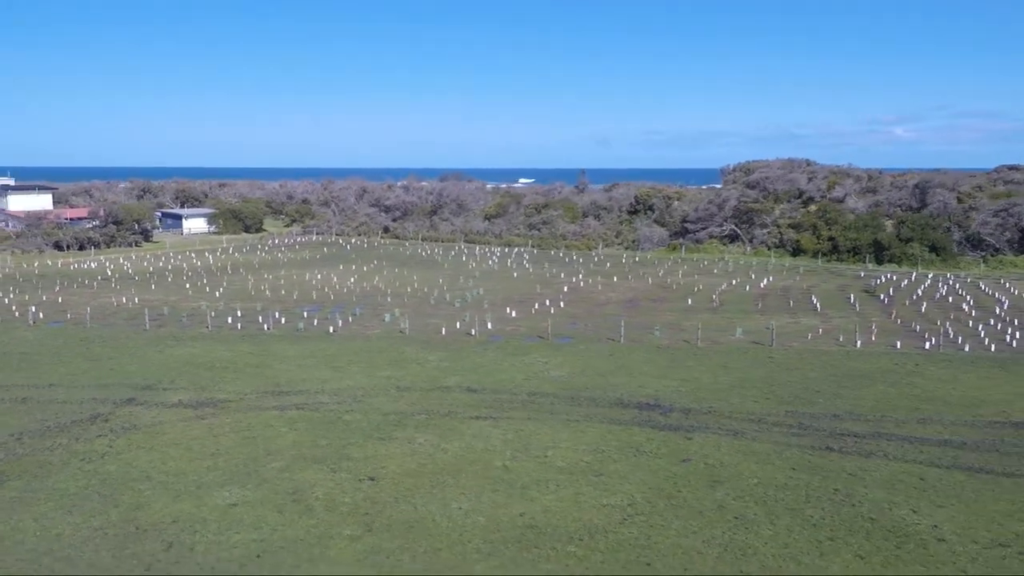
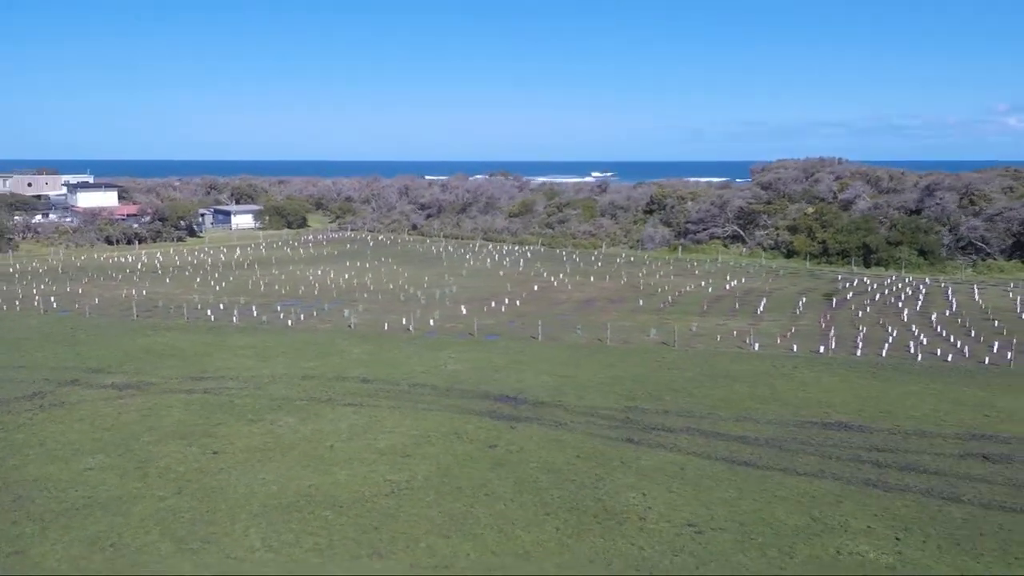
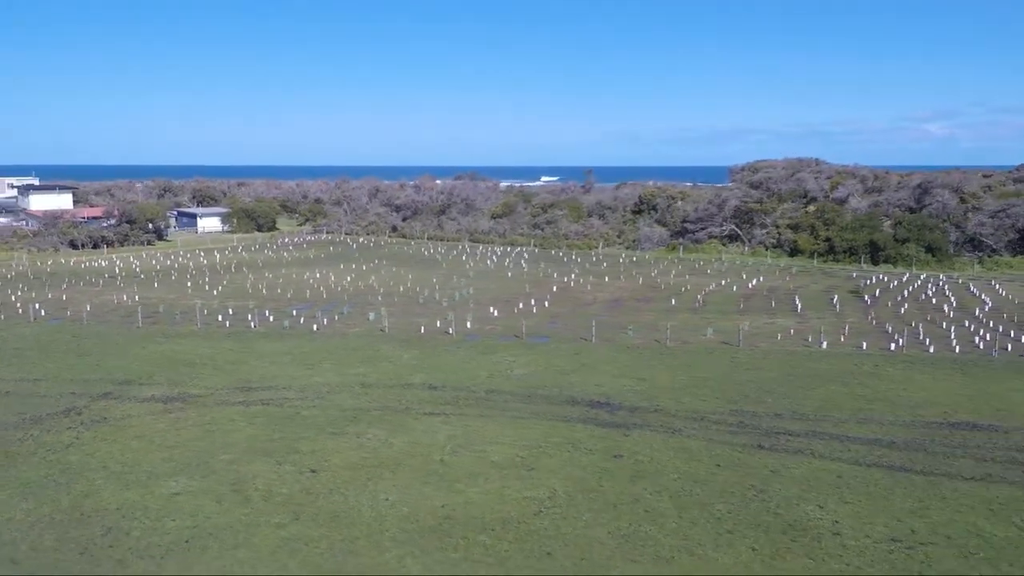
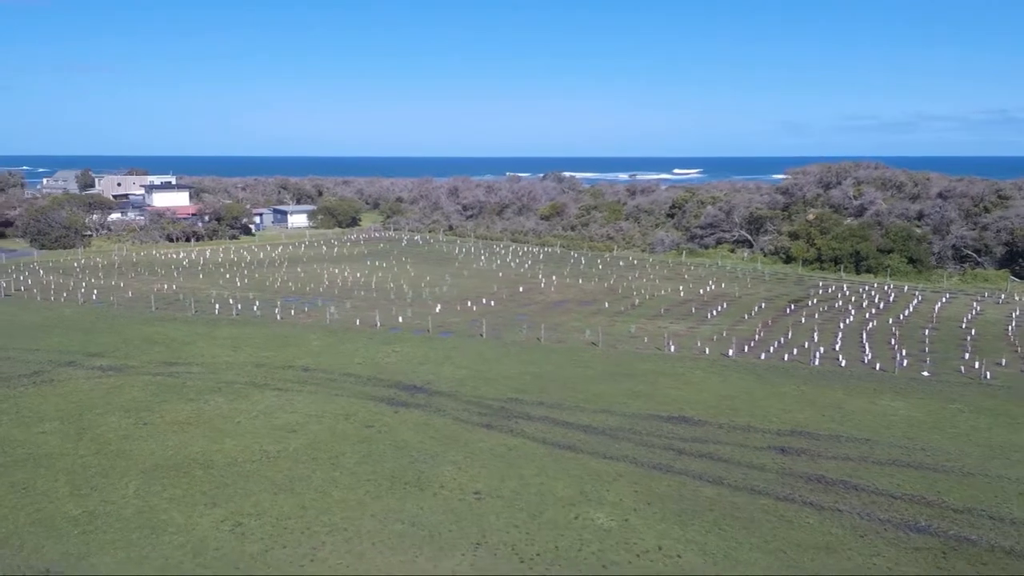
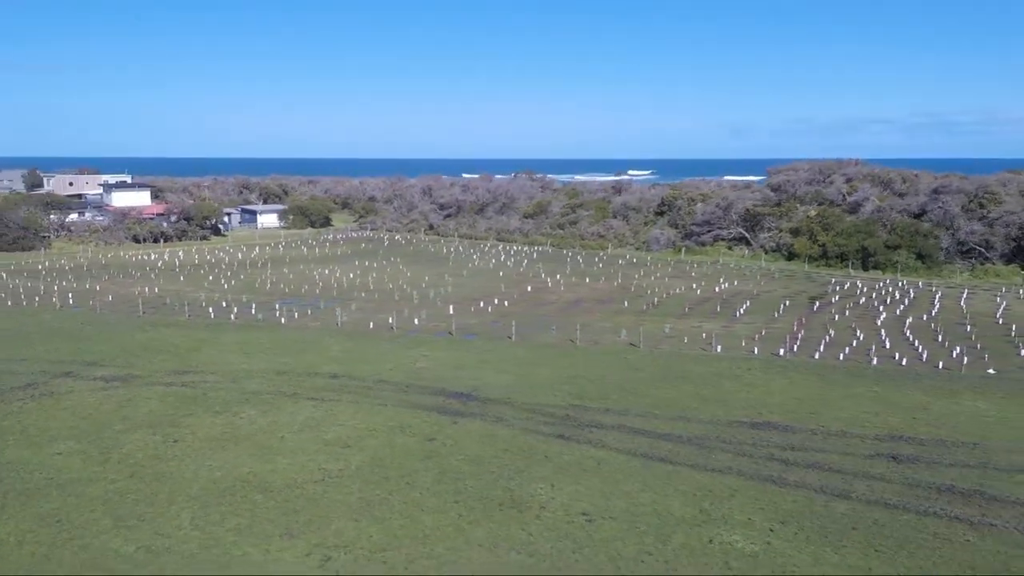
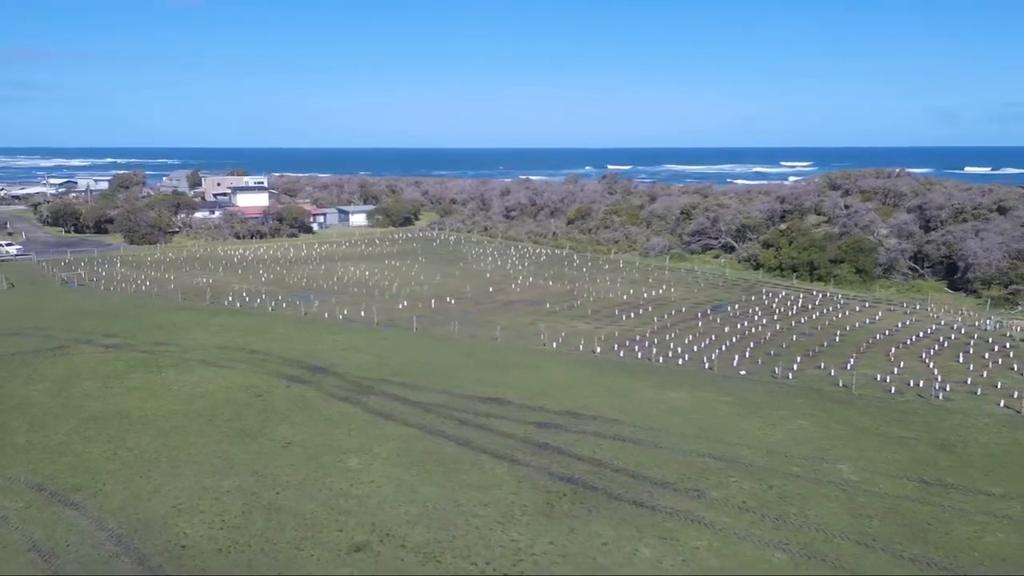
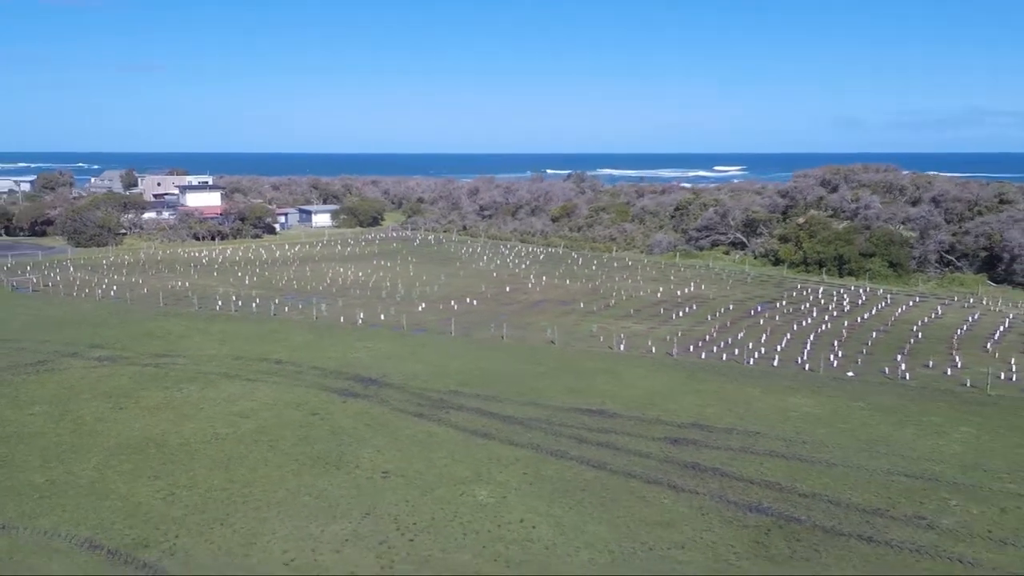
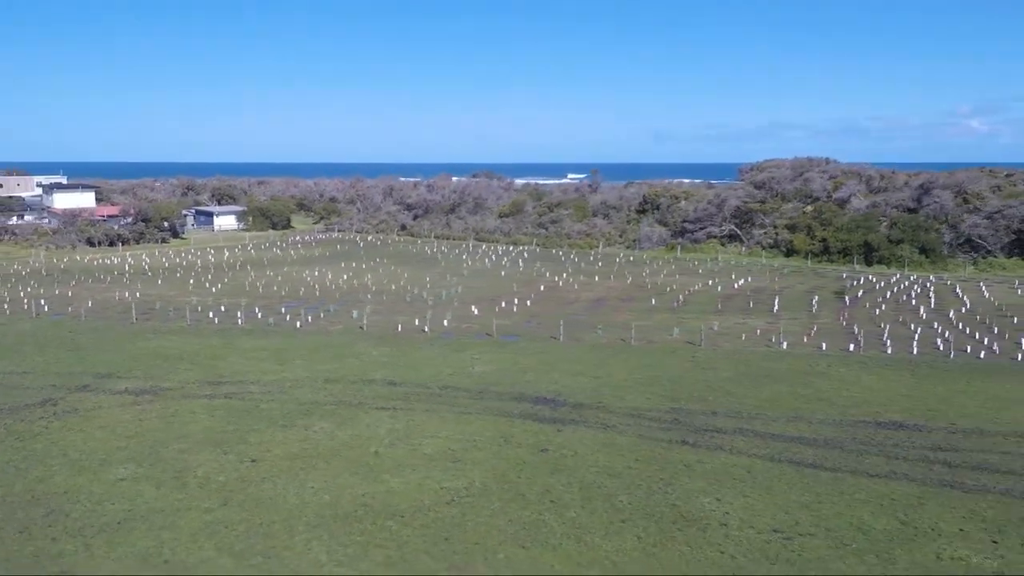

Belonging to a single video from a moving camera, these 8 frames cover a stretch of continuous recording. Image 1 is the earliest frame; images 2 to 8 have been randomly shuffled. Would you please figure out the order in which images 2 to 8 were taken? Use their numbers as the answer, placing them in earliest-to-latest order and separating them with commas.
3, 8, 2, 5, 4, 7, 6
